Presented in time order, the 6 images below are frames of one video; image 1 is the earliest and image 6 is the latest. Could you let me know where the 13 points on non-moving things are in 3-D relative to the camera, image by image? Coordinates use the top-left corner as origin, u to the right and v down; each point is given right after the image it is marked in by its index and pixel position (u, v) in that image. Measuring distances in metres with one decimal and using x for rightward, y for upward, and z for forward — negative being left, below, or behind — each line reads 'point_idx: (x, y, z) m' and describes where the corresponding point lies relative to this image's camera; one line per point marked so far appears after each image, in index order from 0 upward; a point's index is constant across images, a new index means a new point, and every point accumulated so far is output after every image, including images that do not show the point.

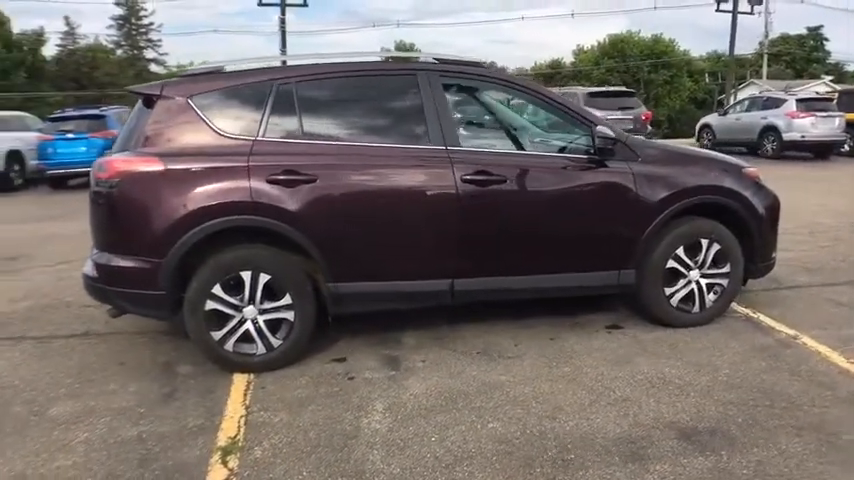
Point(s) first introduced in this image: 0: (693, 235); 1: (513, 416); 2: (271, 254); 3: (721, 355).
0: (+2.0, 0.0, +5.0) m
1: (+0.5, -1.0, +3.8) m
2: (-1.1, -0.1, +4.4) m
3: (+2.0, -0.8, +4.6) m
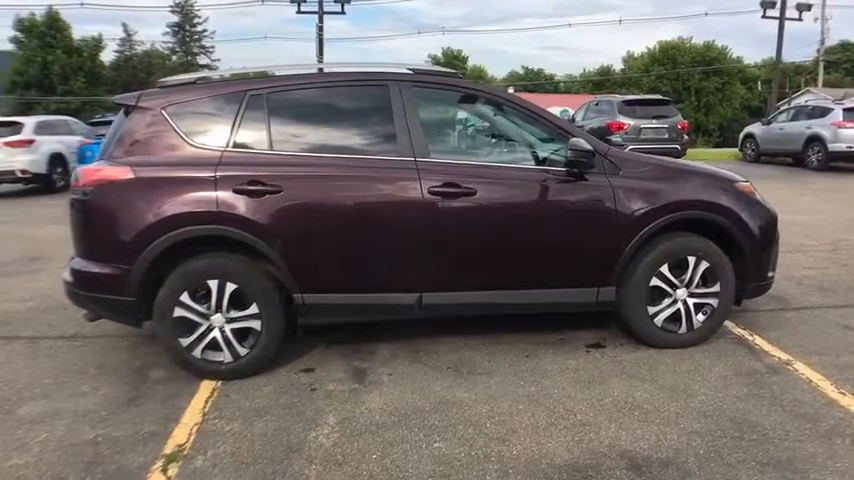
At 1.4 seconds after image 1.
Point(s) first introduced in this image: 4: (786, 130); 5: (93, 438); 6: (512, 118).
0: (+1.8, -0.1, +4.7) m
1: (+0.2, -1.1, +3.7) m
2: (-1.3, -0.2, +4.5) m
3: (+1.8, -0.9, +4.3) m
4: (+8.9, +2.7, +16.4) m
5: (-2.0, -1.2, +3.9) m
6: (+0.7, +0.8, +4.7) m
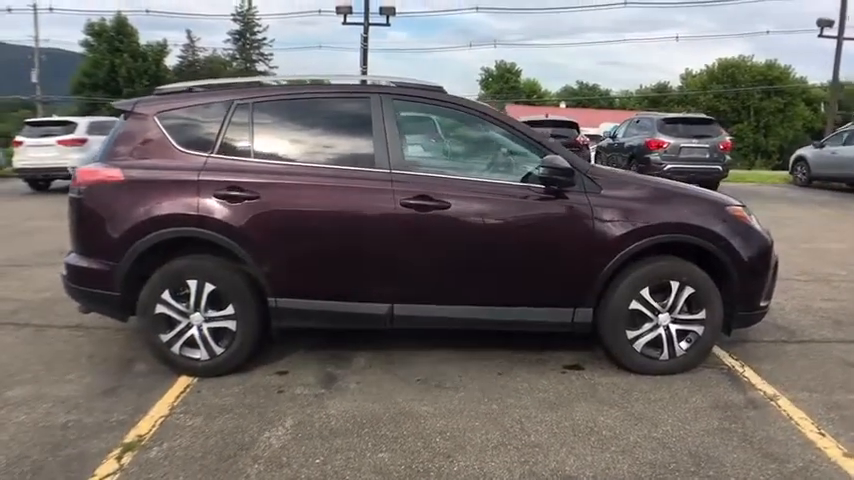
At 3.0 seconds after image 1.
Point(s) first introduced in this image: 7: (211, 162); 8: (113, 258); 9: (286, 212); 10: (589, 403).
0: (+1.6, -0.3, +4.6) m
1: (-0.1, -1.2, +3.7) m
2: (-1.5, -0.2, +4.6) m
3: (+1.6, -1.1, +4.2) m
4: (+9.8, +2.0, +15.7) m
5: (-2.2, -1.1, +4.1) m
6: (+0.5, +0.7, +4.7) m
7: (-1.5, +0.5, +4.6) m
8: (-2.2, -0.1, +4.6) m
9: (-1.0, +0.2, +4.5) m
10: (+1.0, -1.0, +4.2) m
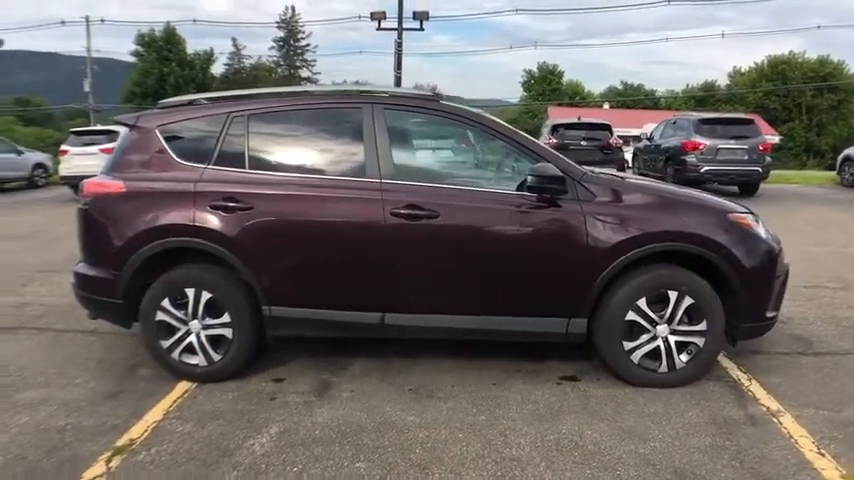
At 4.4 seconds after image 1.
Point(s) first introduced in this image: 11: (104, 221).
0: (+1.6, -0.3, +4.5) m
1: (-0.2, -1.2, +3.7) m
2: (-1.5, -0.2, +4.7) m
3: (+1.5, -1.1, +4.1) m
4: (+10.5, +1.9, +15.0) m
5: (-2.3, -1.2, +4.2) m
6: (+0.5, +0.7, +4.7) m
7: (-1.6, +0.5, +4.7) m
8: (-2.2, -0.2, +4.7) m
9: (-1.0, +0.1, +4.6) m
10: (+0.9, -1.1, +4.1) m
11: (-2.3, +0.1, +4.7) m
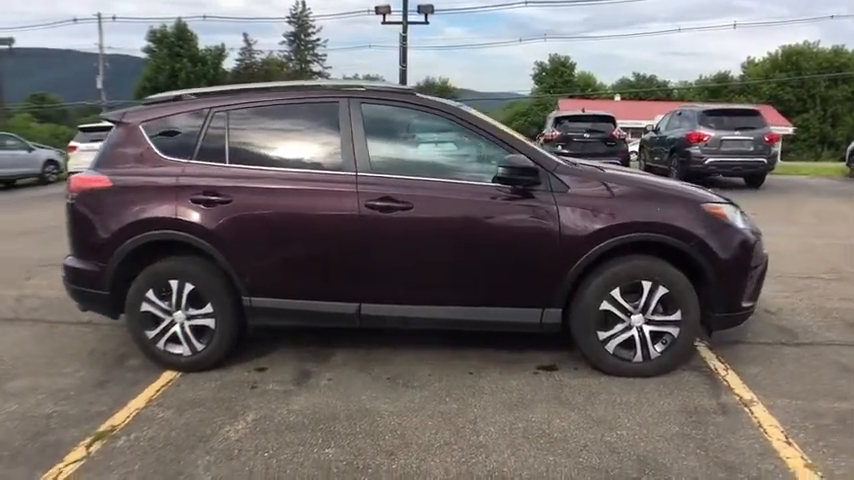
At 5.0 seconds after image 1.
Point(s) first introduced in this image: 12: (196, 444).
0: (+1.4, -0.2, +4.5) m
1: (-0.4, -1.2, +3.7) m
2: (-1.7, -0.2, +4.8) m
3: (+1.3, -1.1, +4.1) m
4: (+10.6, +2.1, +14.7) m
5: (-2.5, -1.1, +4.4) m
6: (+0.3, +0.7, +4.7) m
7: (-1.7, +0.5, +4.8) m
8: (-2.4, -0.1, +4.8) m
9: (-1.2, +0.2, +4.6) m
10: (+0.8, -1.0, +4.2) m
11: (-2.5, +0.2, +4.8) m
12: (-1.3, -1.2, +3.8) m
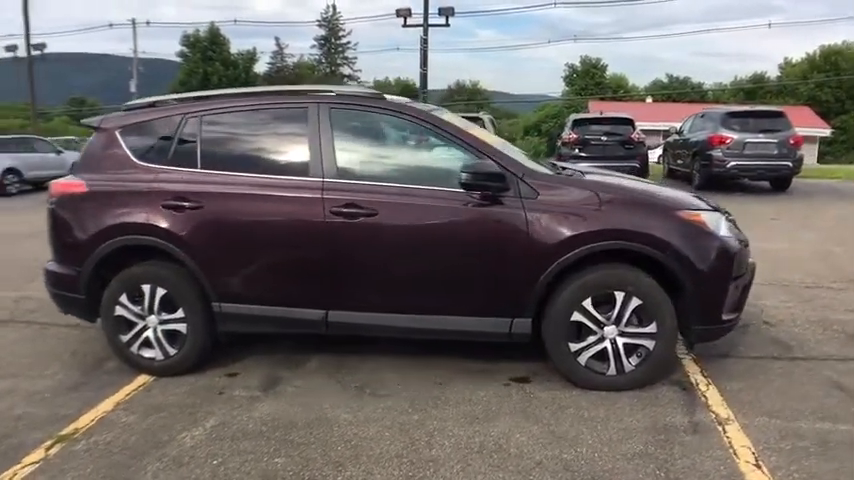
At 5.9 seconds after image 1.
0: (+1.2, -0.3, +4.4) m
1: (-0.7, -1.2, +3.7) m
2: (-1.9, -0.2, +4.8) m
3: (+1.0, -1.1, +4.0) m
4: (+10.9, +2.0, +14.1) m
5: (-2.7, -1.2, +4.4) m
6: (+0.1, +0.7, +4.6) m
7: (-1.9, +0.5, +4.8) m
8: (-2.6, -0.2, +4.9) m
9: (-1.4, +0.1, +4.6) m
10: (+0.5, -1.1, +4.1) m
11: (-2.7, +0.2, +4.9) m
12: (-1.6, -1.2, +3.8) m
